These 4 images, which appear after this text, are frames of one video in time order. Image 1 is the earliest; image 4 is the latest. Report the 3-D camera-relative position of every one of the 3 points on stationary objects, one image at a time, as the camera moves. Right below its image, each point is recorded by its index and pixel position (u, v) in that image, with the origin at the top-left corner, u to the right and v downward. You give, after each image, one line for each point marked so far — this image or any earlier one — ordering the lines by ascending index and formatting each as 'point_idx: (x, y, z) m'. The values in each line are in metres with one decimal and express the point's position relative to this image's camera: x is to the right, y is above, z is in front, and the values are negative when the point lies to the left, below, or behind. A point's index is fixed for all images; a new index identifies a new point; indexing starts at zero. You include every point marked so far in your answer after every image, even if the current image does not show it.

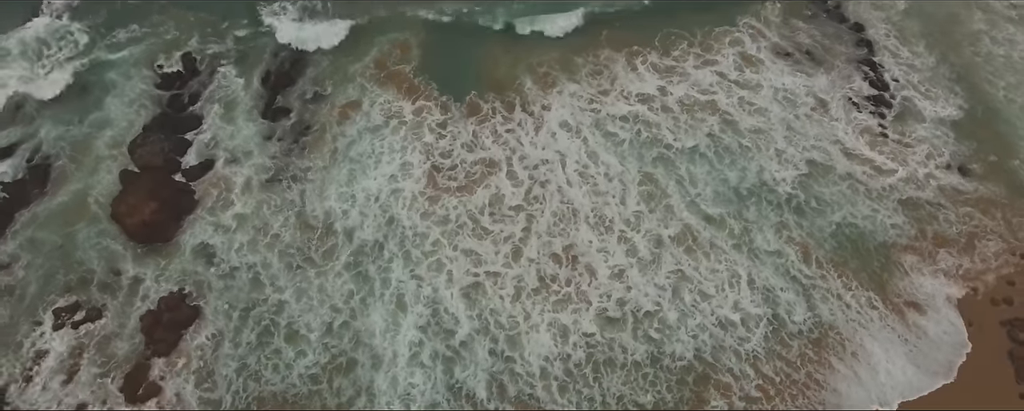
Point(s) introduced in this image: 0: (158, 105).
0: (-10.1, +2.8, +19.4) m
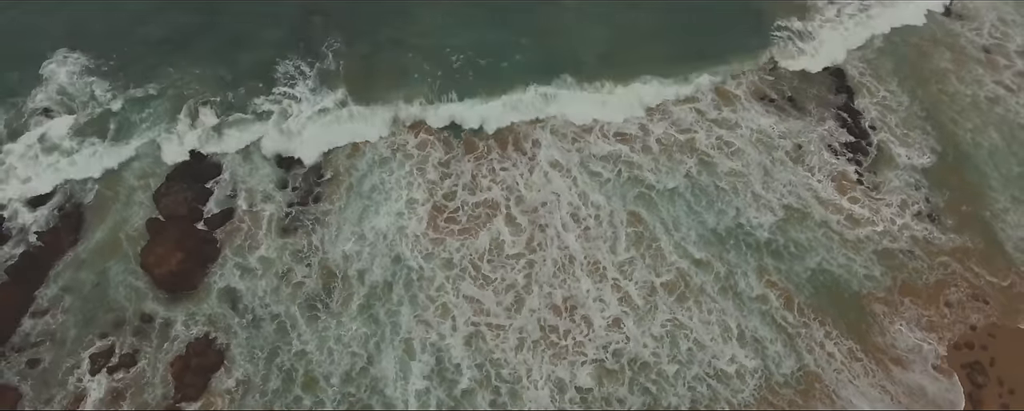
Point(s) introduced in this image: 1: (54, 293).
0: (-9.6, +1.5, +20.4) m
1: (-12.1, -2.3, +18.3) m
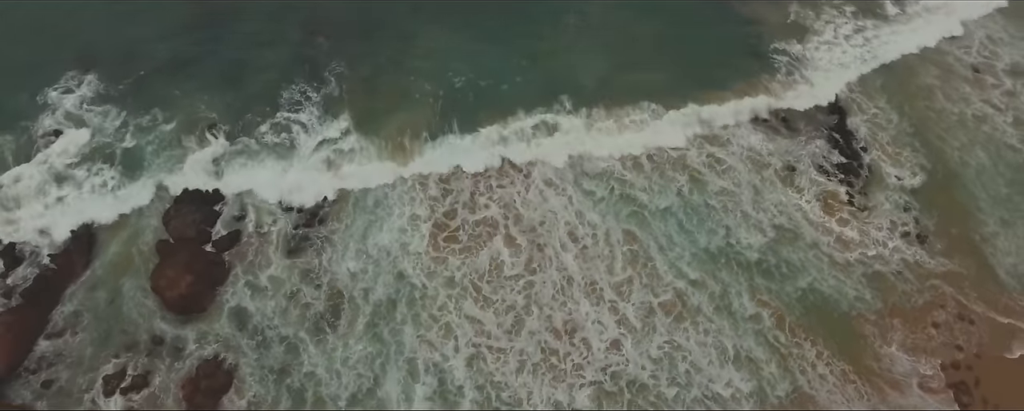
0: (-9.4, +0.9, +20.8) m
1: (-11.9, -2.9, +18.5) m
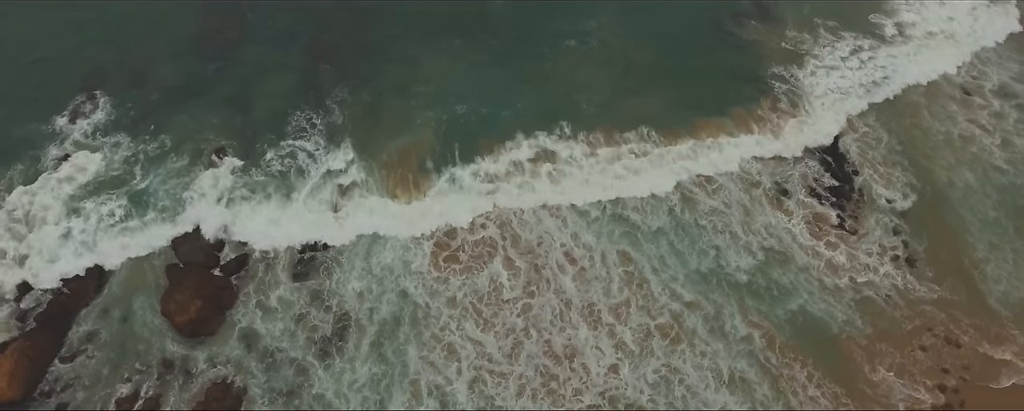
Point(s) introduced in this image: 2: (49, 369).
0: (-9.2, +0.2, +21.1) m
1: (-11.8, -3.5, +18.8) m
2: (-12.2, -4.2, +18.3) m
